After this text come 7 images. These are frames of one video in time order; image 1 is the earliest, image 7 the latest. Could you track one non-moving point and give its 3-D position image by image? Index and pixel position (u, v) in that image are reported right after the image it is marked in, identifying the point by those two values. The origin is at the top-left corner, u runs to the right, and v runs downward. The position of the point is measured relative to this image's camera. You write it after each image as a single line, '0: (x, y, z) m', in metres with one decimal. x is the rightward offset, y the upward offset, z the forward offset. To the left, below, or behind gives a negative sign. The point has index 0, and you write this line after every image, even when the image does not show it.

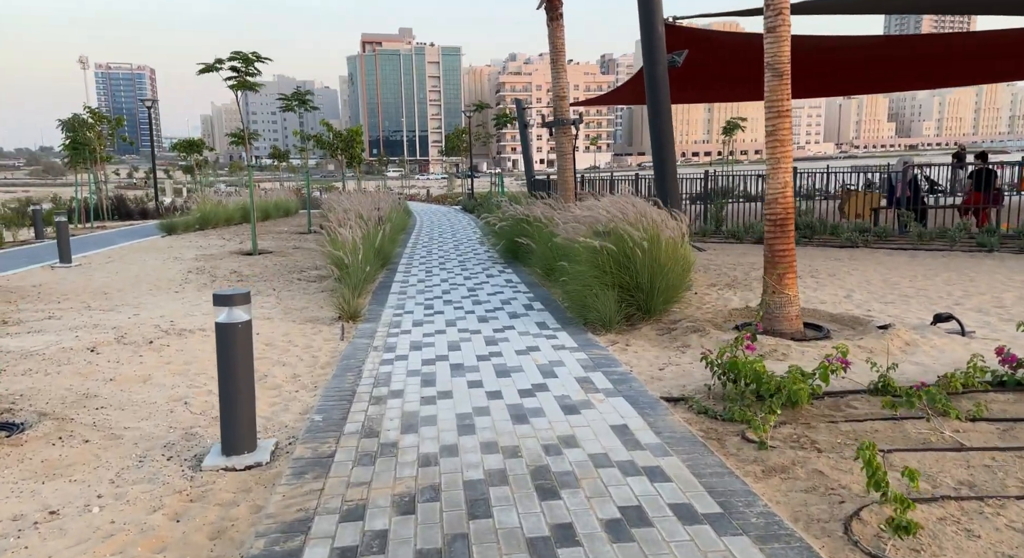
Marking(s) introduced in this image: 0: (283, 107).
0: (-5.3, +3.9, +17.2) m
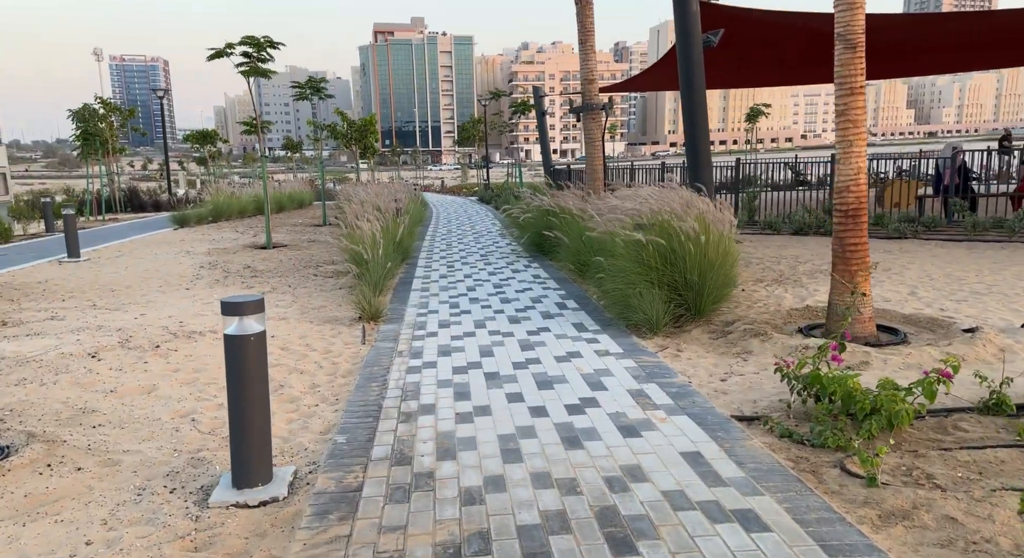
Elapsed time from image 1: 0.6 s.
0: (-4.8, +4.0, +16.7) m
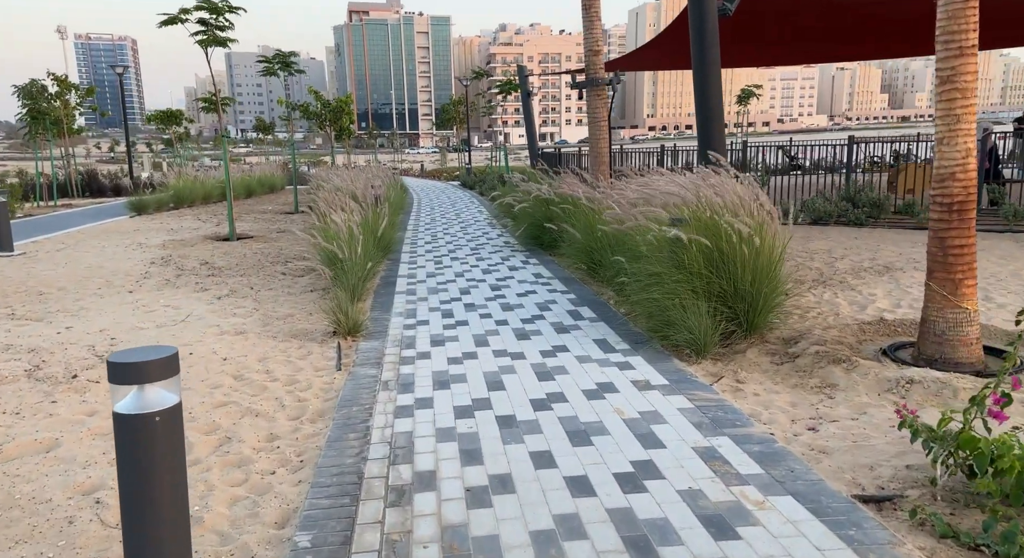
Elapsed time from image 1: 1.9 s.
0: (-5.1, +4.2, +15.4) m
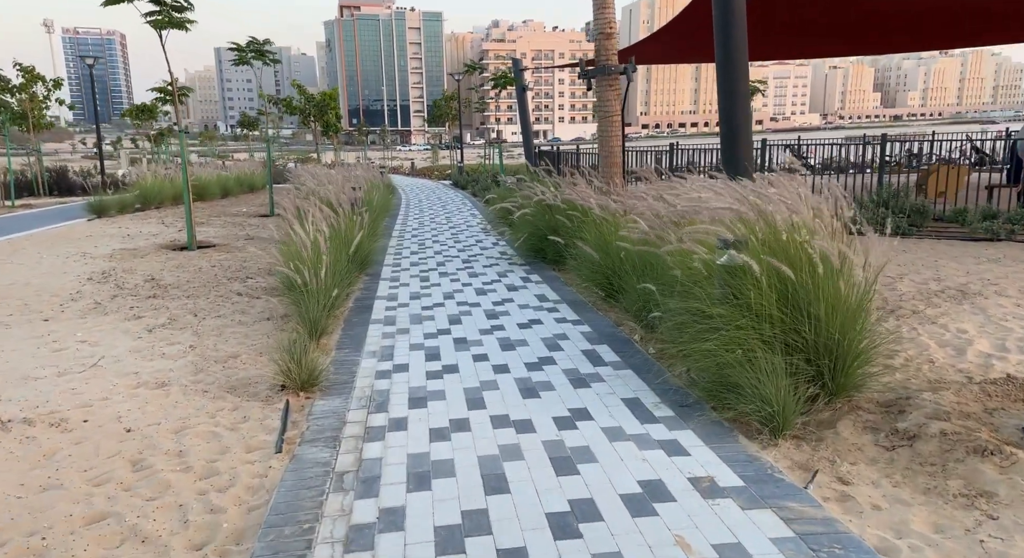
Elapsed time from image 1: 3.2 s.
0: (-5.2, +4.1, +14.1) m
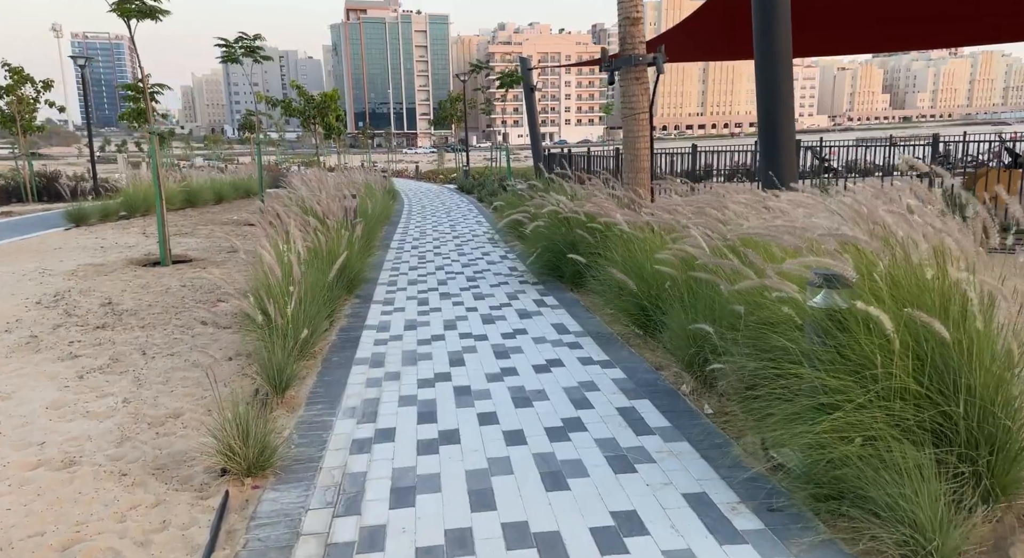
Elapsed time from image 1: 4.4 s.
0: (-5.0, +3.8, +13.2) m
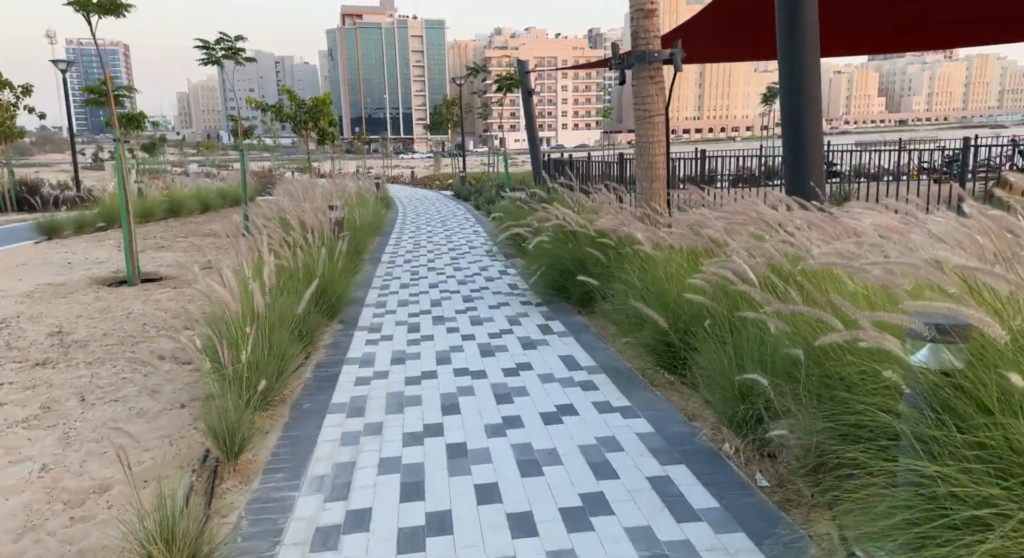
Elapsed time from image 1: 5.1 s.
0: (-5.1, +3.6, +12.5) m
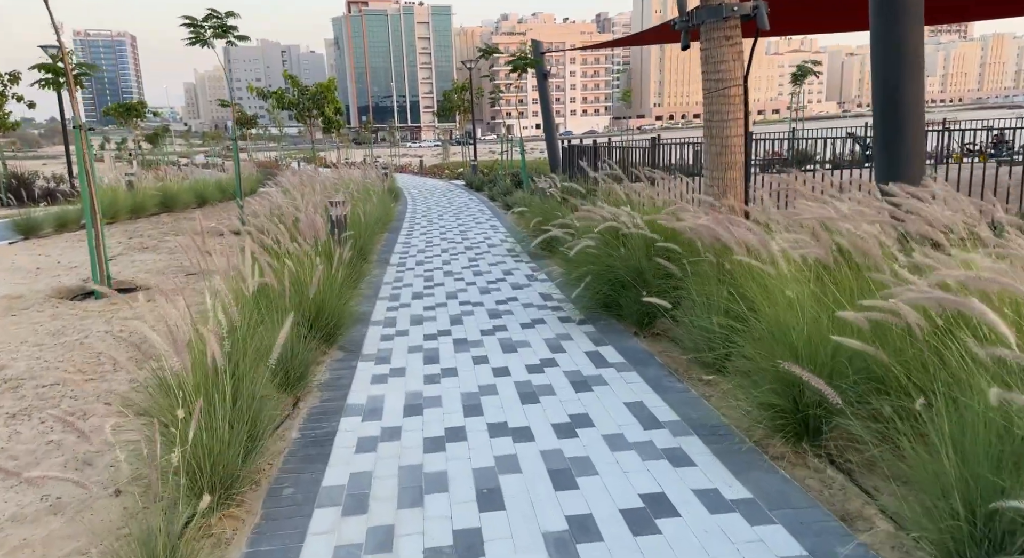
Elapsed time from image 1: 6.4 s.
0: (-4.8, +3.6, +11.3) m
